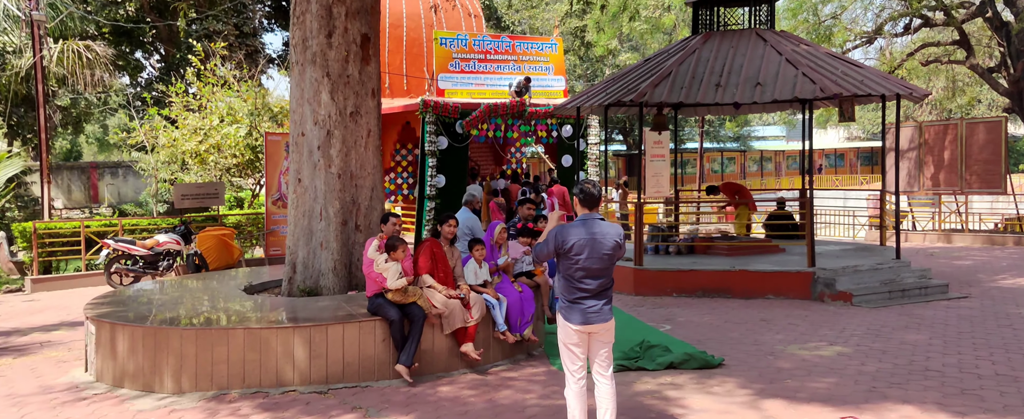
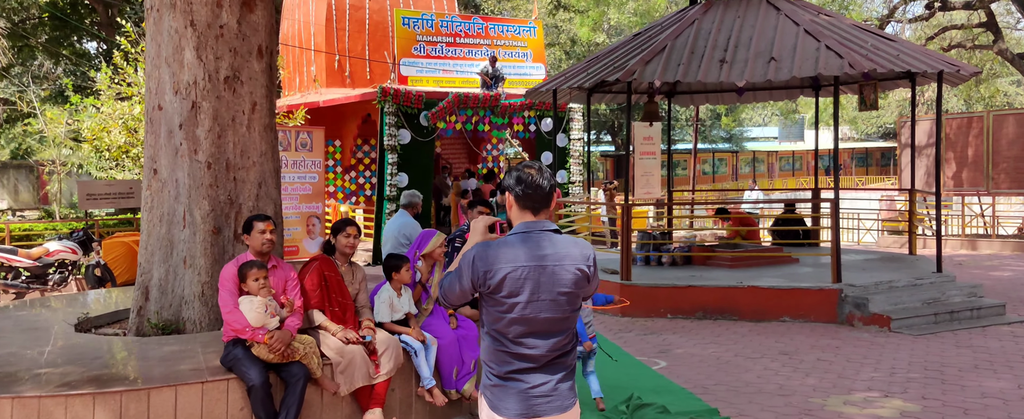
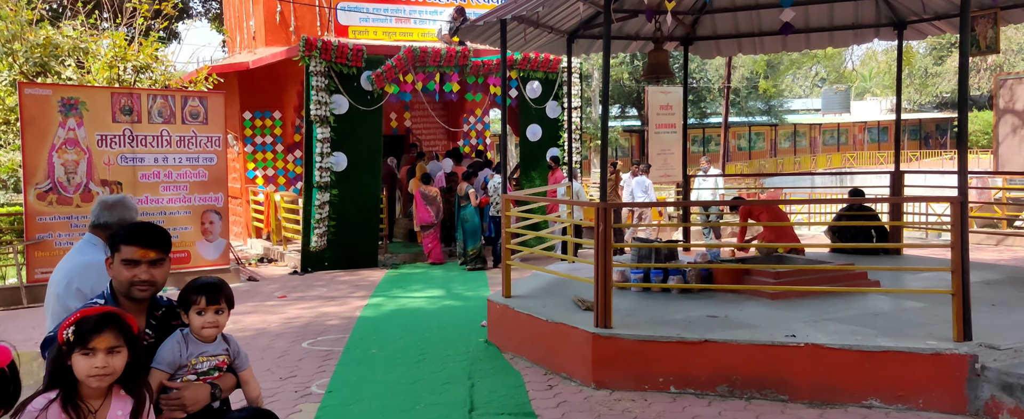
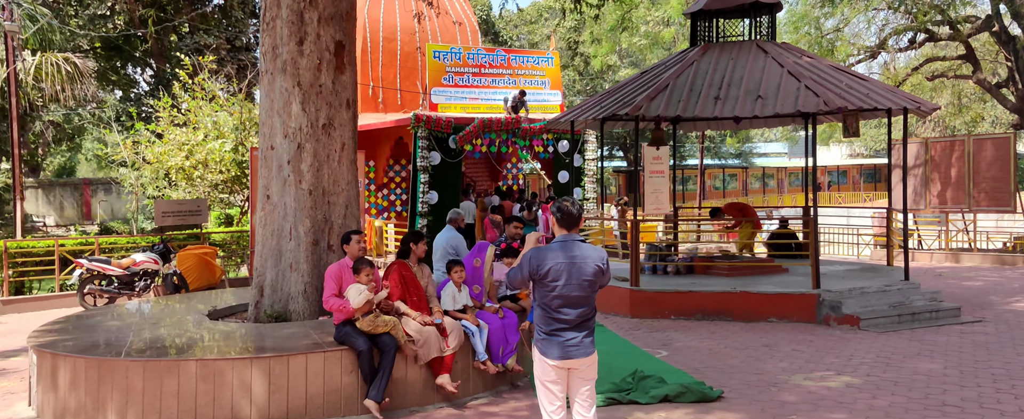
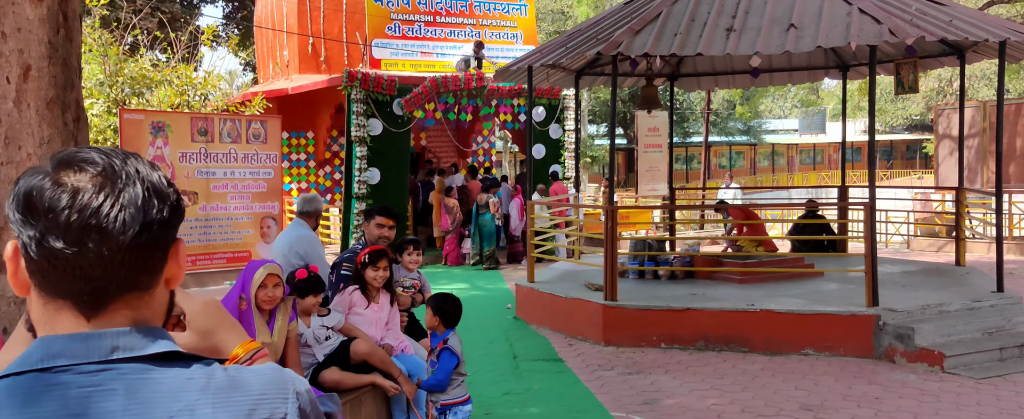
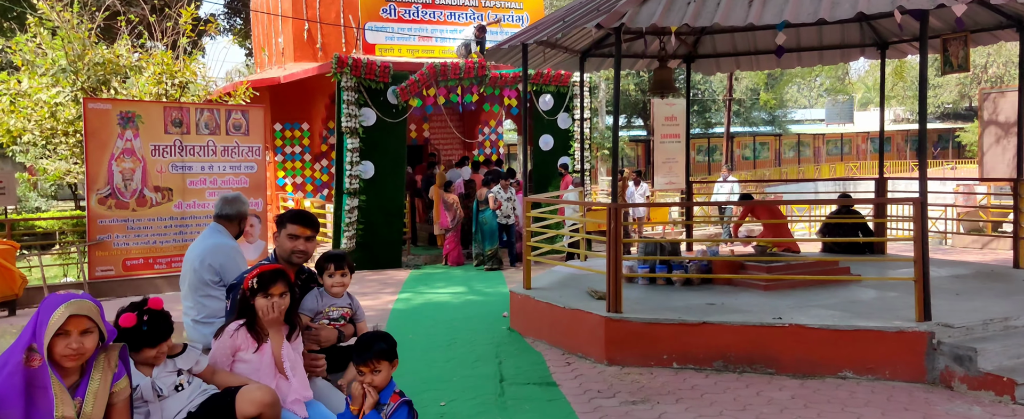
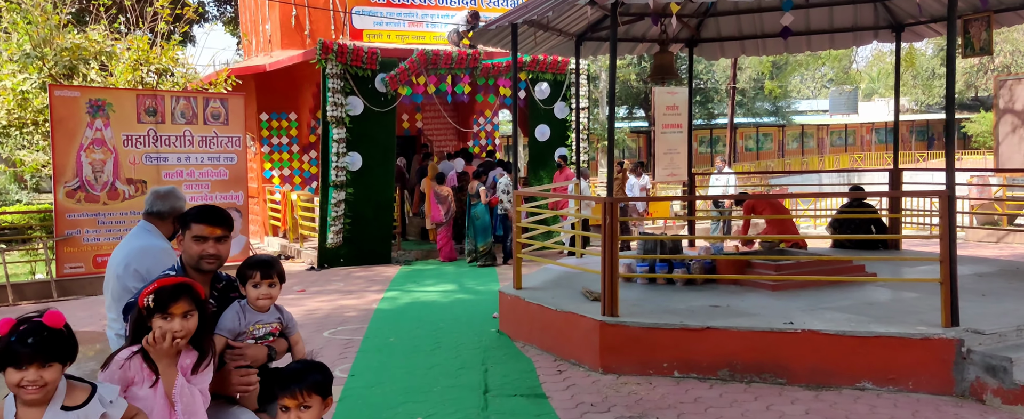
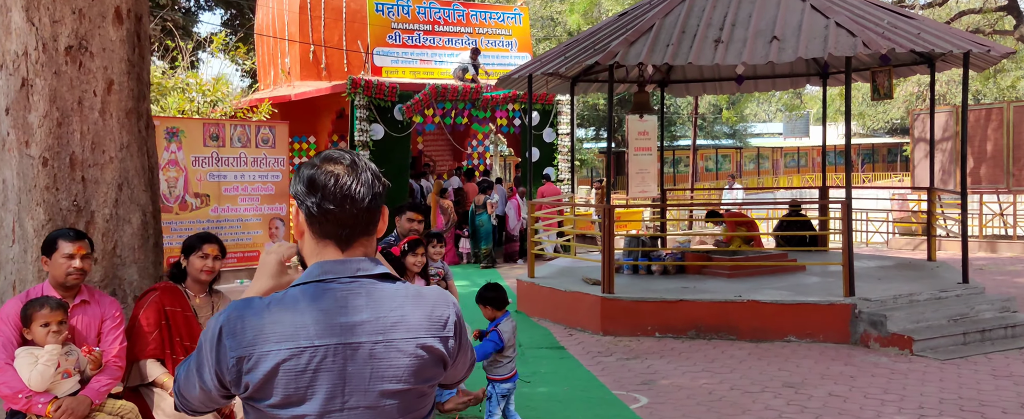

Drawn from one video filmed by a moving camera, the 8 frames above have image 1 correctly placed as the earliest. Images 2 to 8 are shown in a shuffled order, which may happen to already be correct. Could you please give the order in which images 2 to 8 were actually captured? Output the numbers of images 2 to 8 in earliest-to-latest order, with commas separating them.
4, 2, 8, 5, 6, 7, 3
